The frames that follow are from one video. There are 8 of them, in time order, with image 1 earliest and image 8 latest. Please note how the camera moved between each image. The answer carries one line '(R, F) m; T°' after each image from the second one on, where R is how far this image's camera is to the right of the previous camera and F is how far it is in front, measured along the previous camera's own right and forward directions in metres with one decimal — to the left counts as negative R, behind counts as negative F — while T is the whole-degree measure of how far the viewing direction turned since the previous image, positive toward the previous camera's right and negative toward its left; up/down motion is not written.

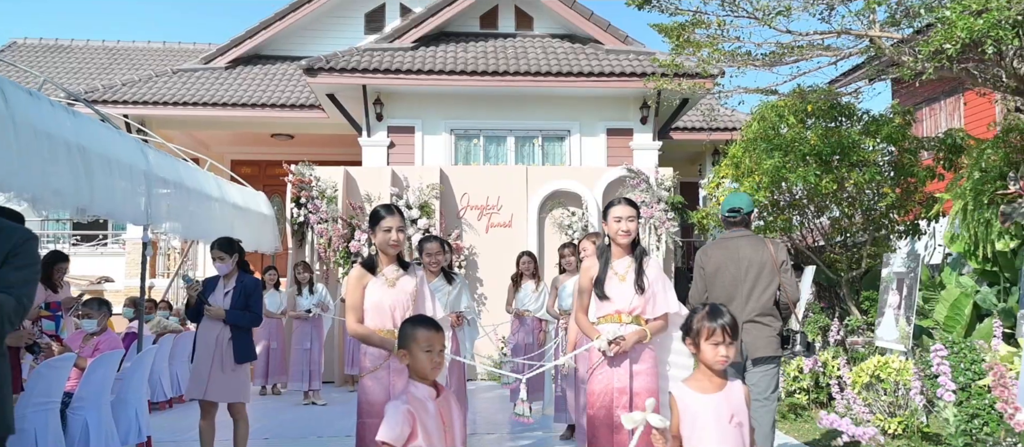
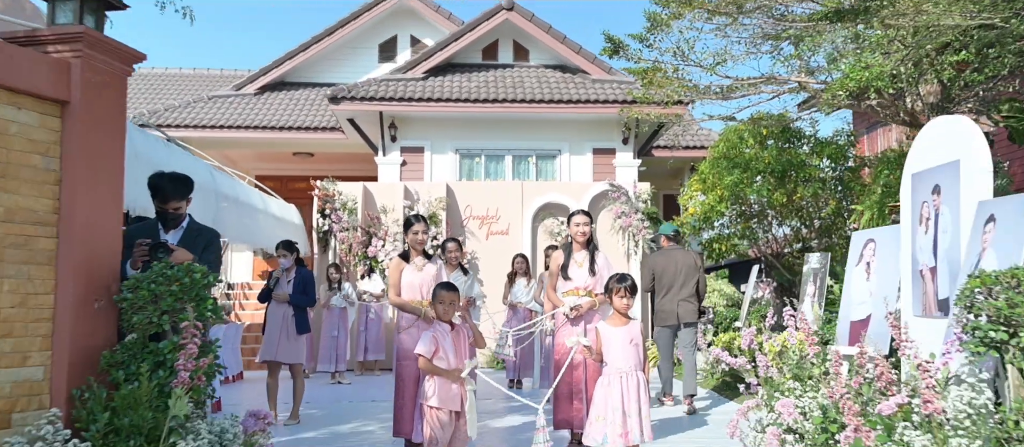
(+0.1, -1.5) m; 0°
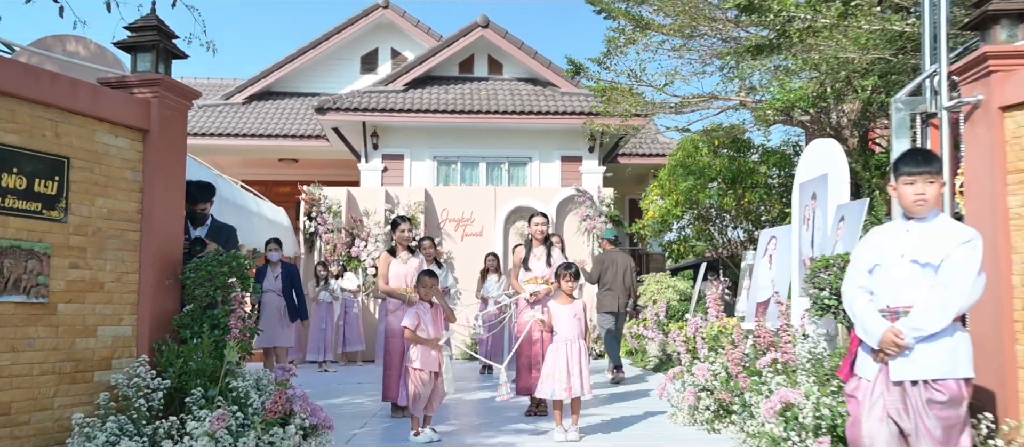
(+0.1, -1.0) m; +2°
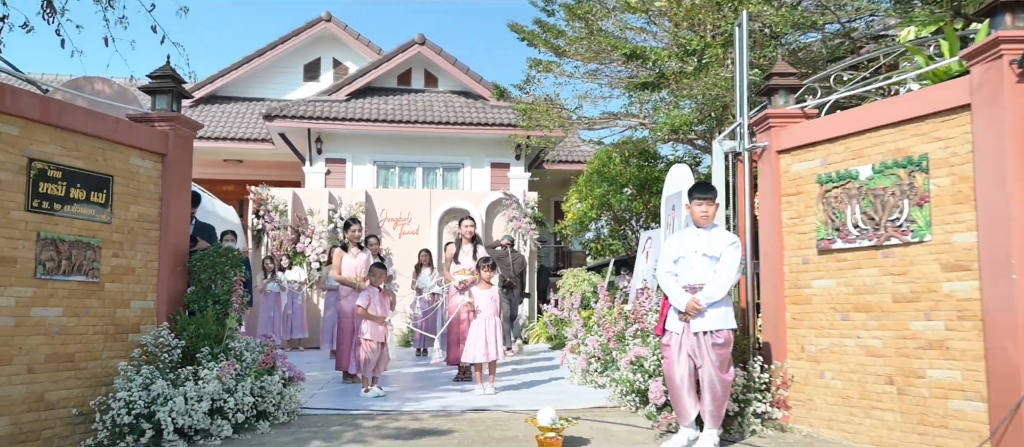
(0.0, -1.4) m; +6°
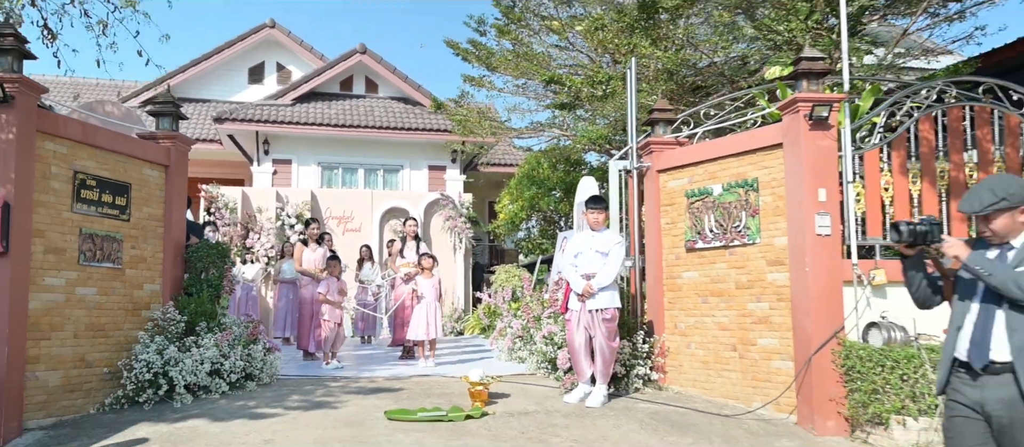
(-0.1, -1.3) m; +6°
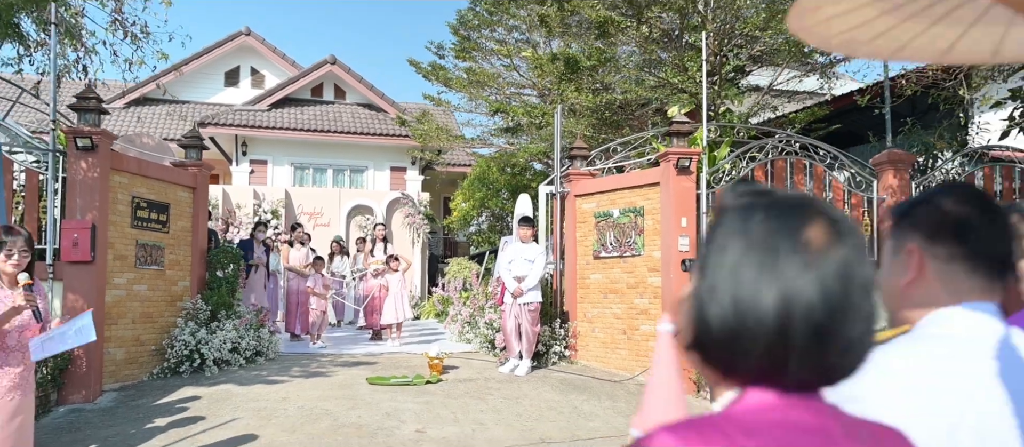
(+0.1, -1.9) m; +4°
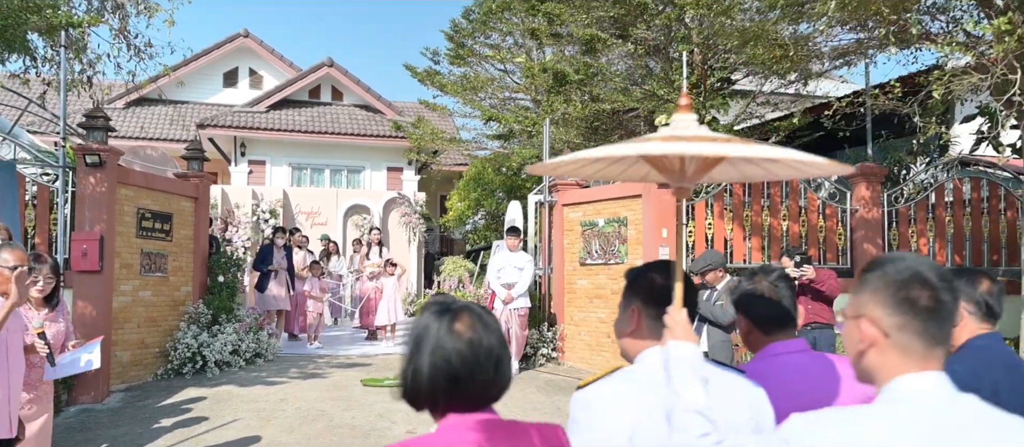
(+0.1, -0.3) m; 0°
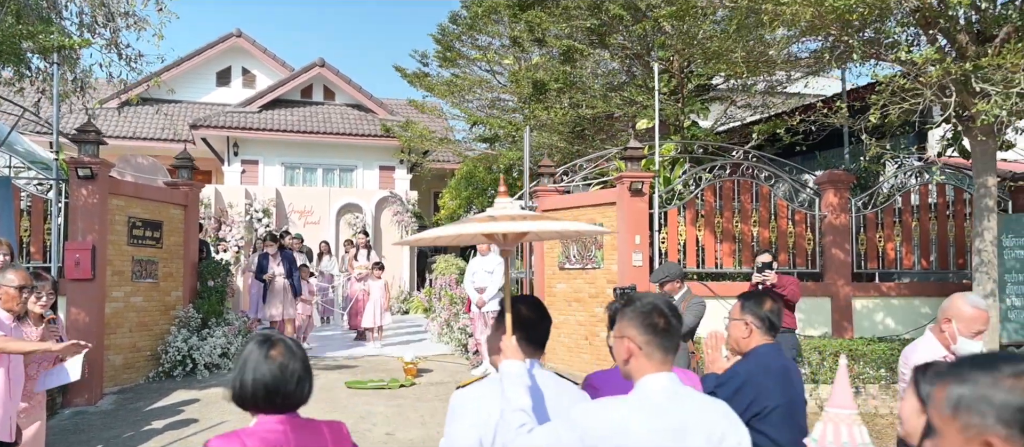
(+0.2, -0.3) m; 0°
